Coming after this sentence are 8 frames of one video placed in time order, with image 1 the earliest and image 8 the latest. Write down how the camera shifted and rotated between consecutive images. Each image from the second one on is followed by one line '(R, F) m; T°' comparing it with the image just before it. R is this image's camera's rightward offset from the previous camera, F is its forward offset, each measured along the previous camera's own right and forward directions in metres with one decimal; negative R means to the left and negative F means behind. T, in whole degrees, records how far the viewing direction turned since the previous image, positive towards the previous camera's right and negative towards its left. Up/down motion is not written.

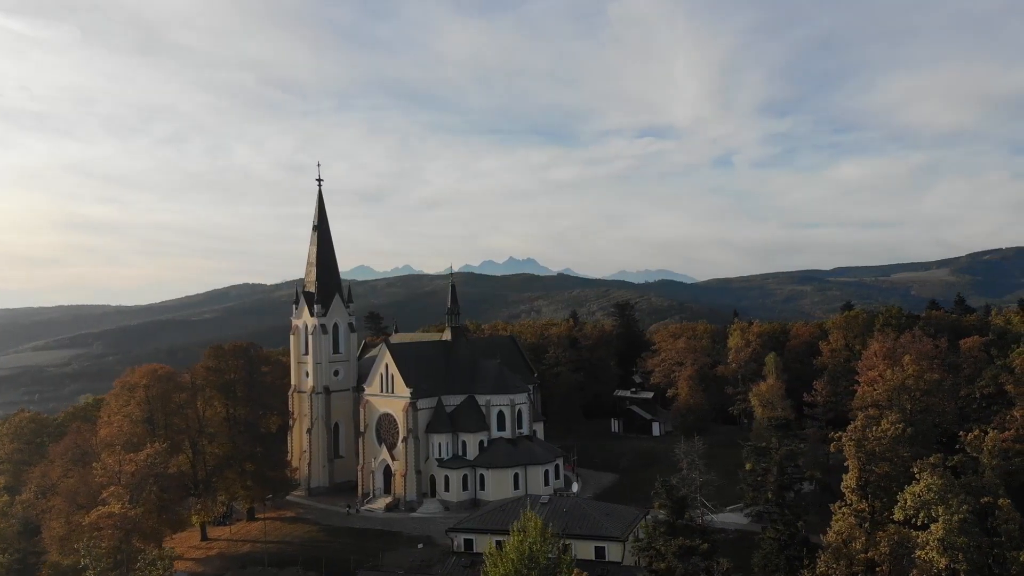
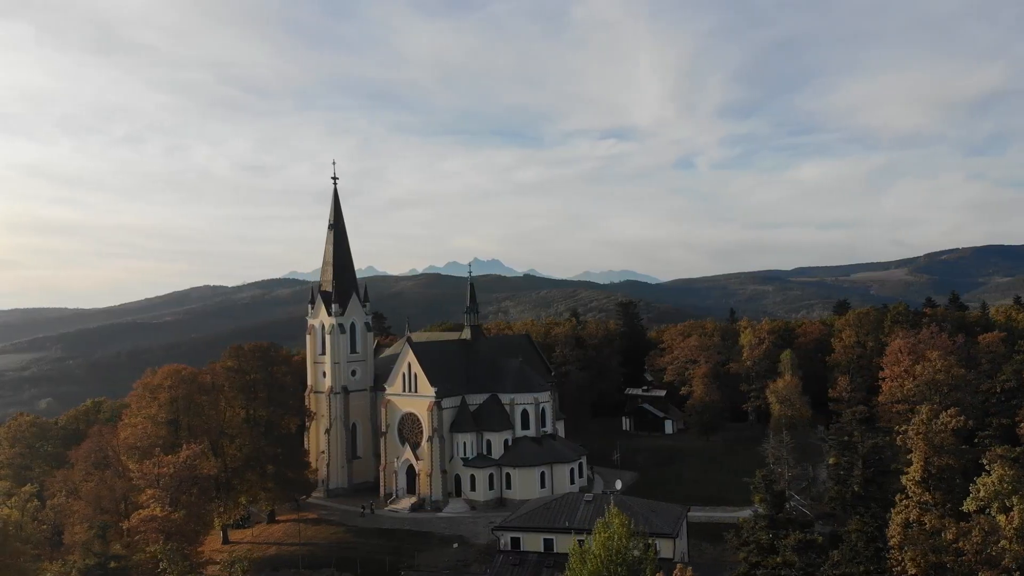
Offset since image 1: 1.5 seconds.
(-3.7, +0.4) m; +2°
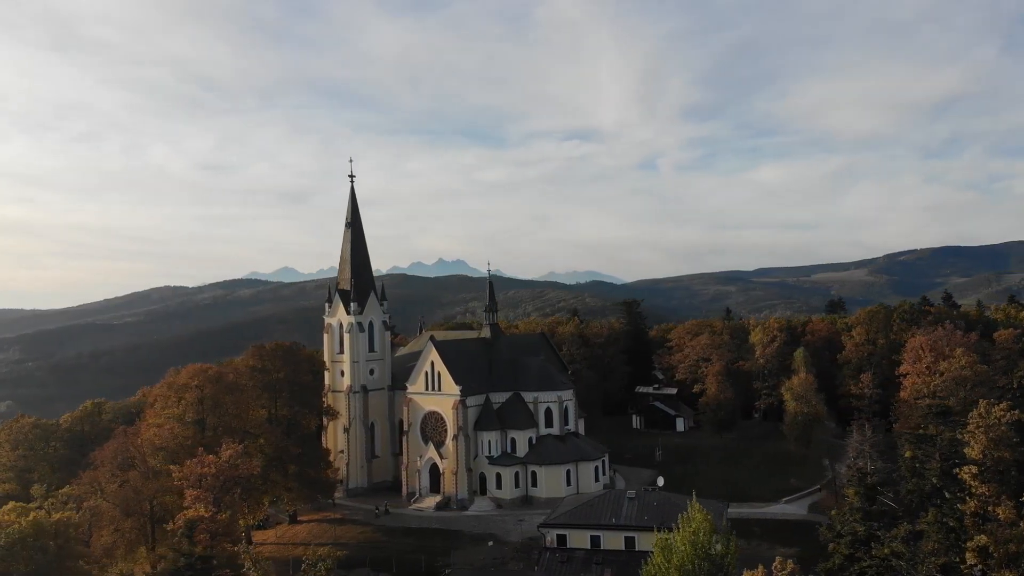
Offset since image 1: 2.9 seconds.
(-3.7, +0.1) m; +1°
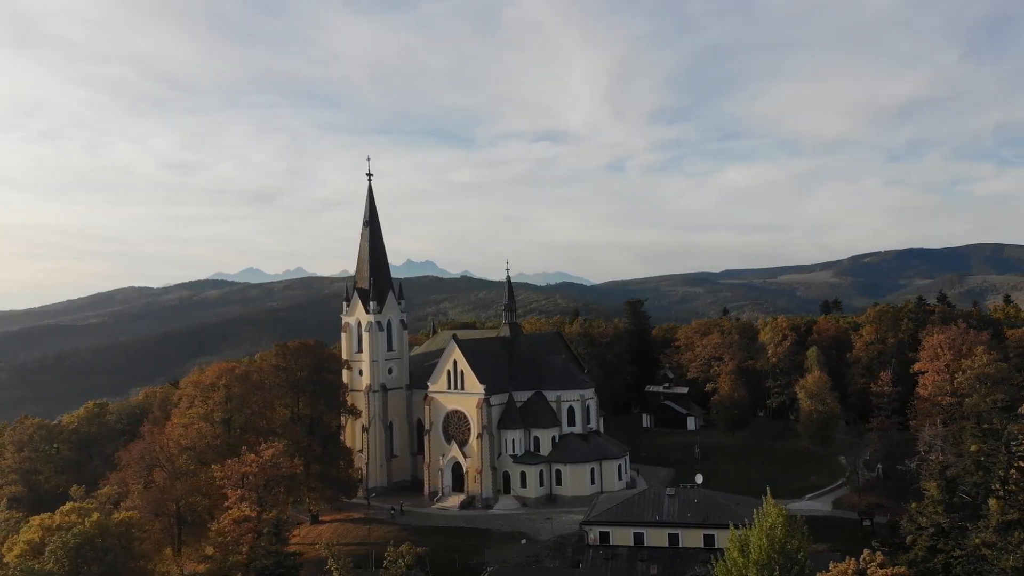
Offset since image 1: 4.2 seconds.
(-3.4, -0.1) m; +1°
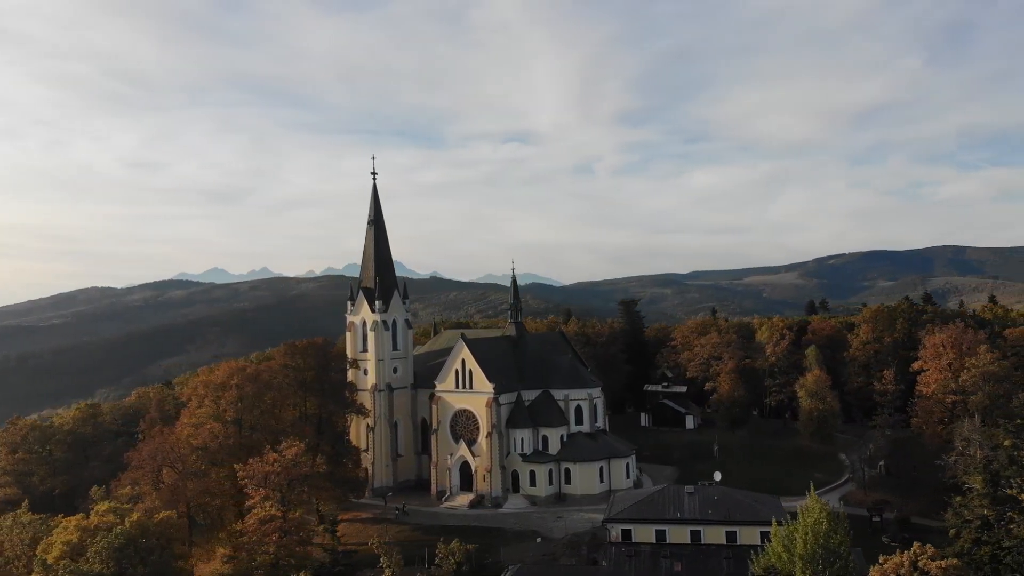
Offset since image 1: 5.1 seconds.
(-2.5, -0.1) m; +2°
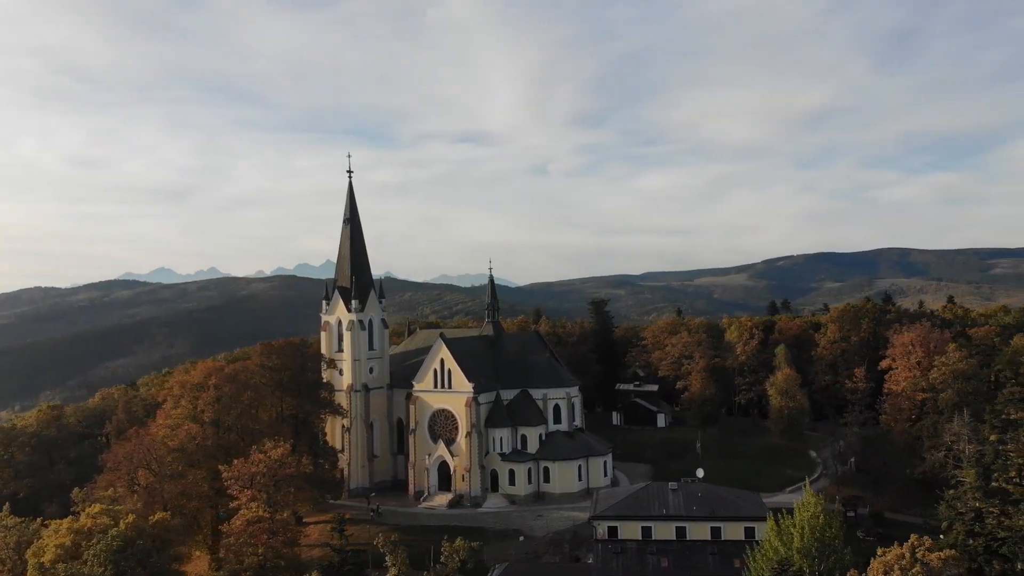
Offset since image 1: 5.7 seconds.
(-1.6, 0.0) m; +3°
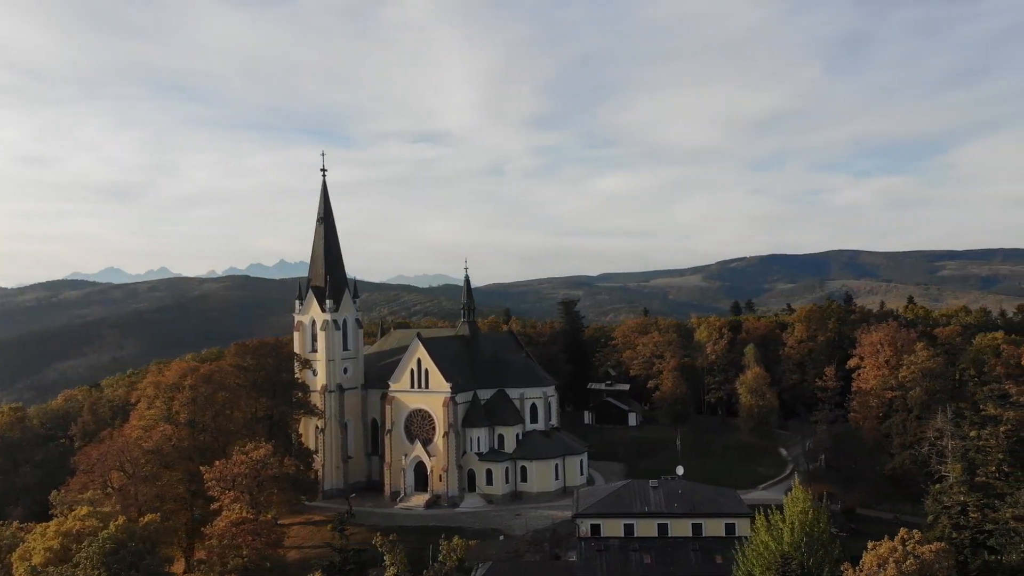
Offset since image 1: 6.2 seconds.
(-1.2, -0.1) m; +3°
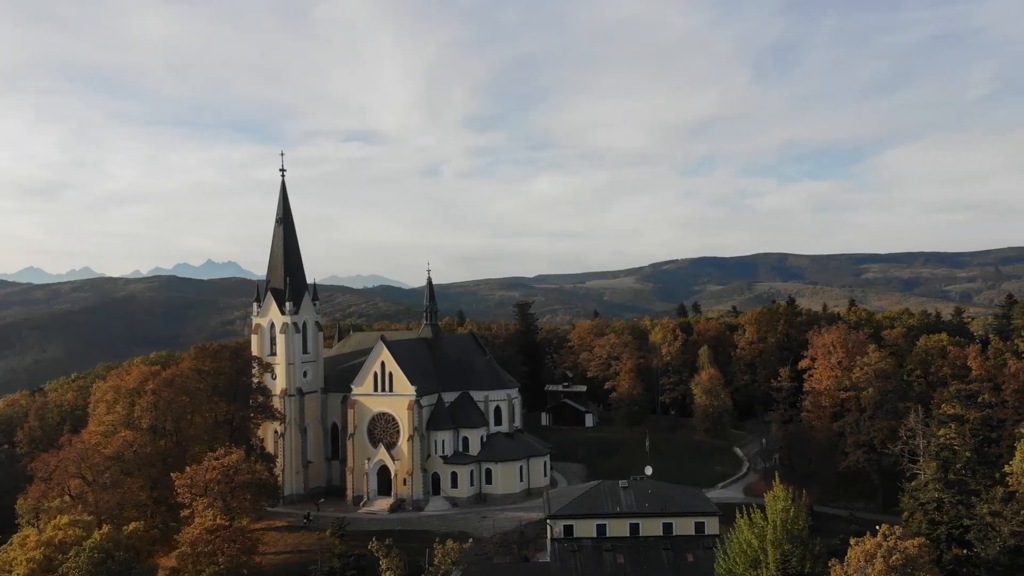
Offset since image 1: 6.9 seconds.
(-1.9, -0.2) m; +4°
